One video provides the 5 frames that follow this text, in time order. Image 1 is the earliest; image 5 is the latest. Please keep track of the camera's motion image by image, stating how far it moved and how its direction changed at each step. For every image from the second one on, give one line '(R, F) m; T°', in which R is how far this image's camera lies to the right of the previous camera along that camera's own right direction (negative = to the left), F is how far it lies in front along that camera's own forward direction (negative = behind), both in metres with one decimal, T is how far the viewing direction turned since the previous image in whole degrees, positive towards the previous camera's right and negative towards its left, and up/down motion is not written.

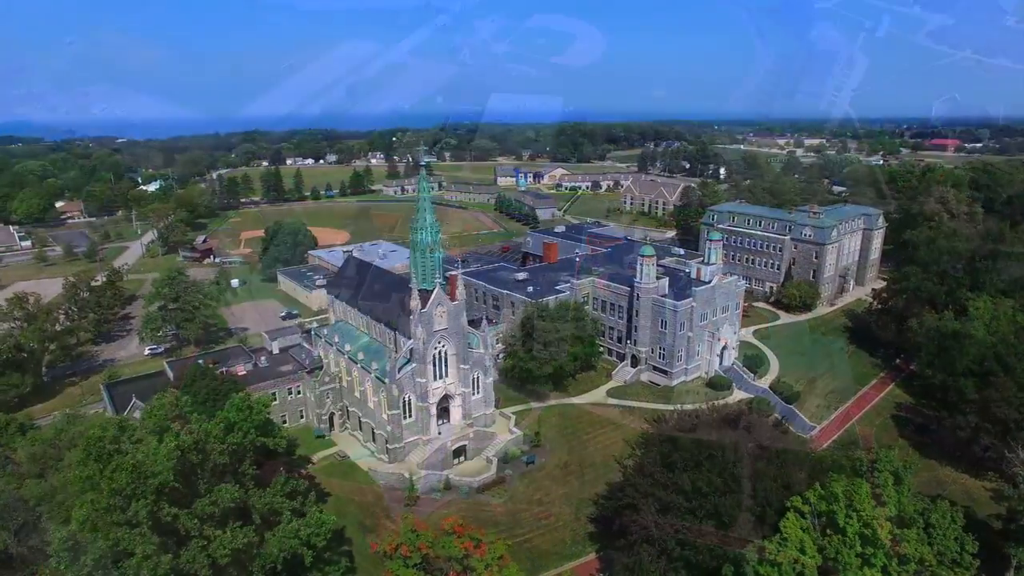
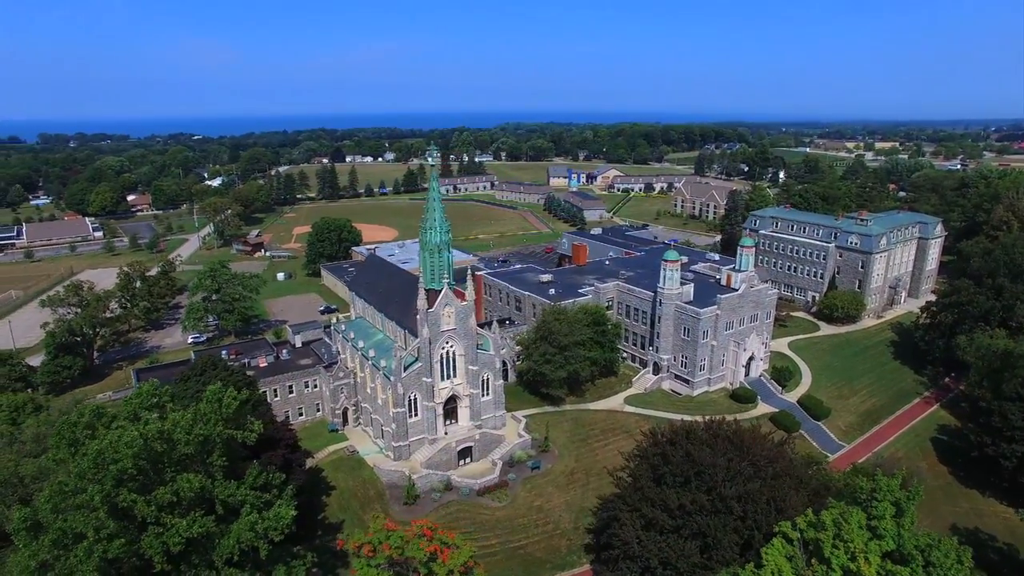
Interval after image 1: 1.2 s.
(+3.5, +0.7) m; -5°
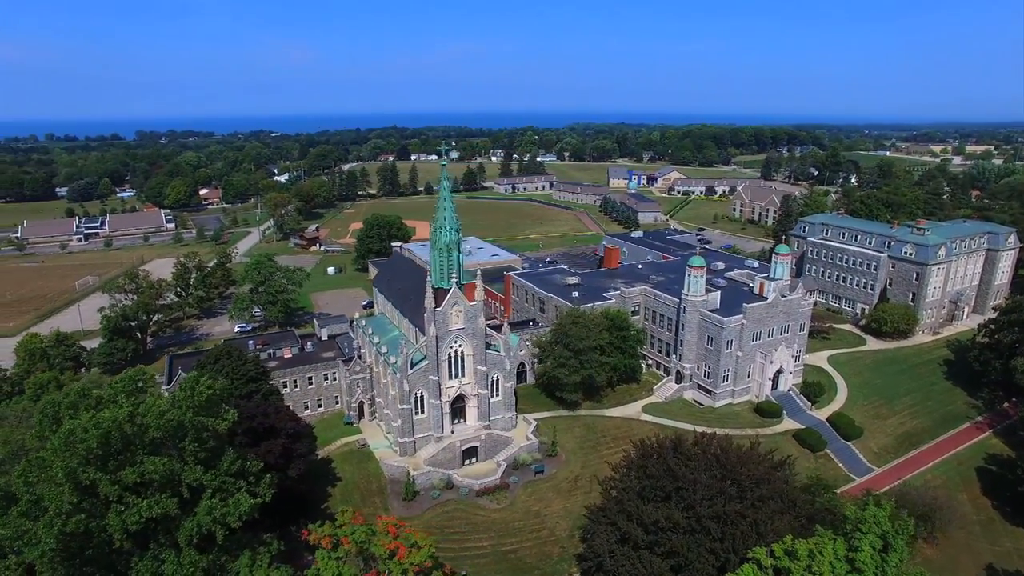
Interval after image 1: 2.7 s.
(+4.2, +0.5) m; -6°
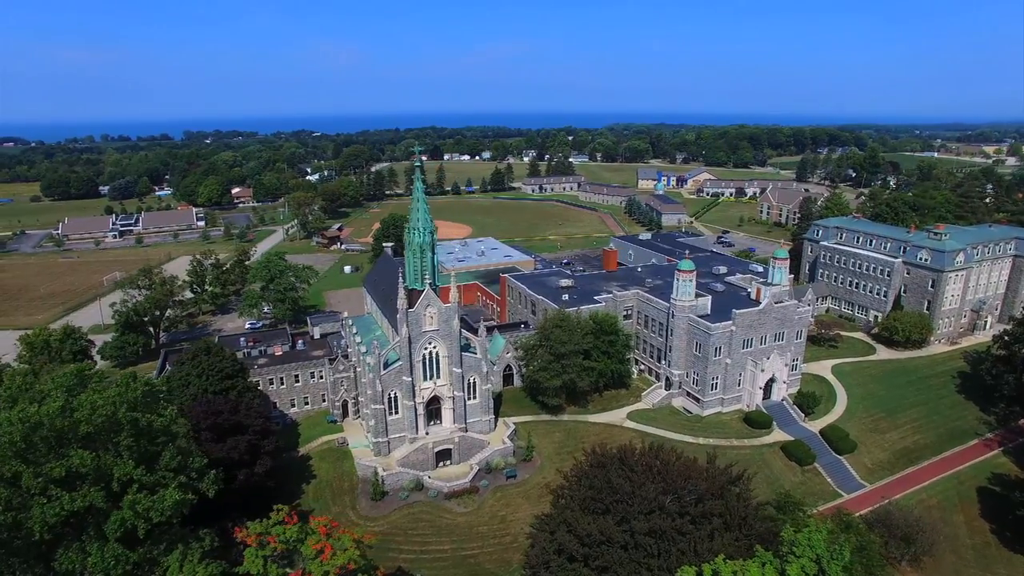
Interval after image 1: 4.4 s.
(+4.8, +0.7) m; -3°
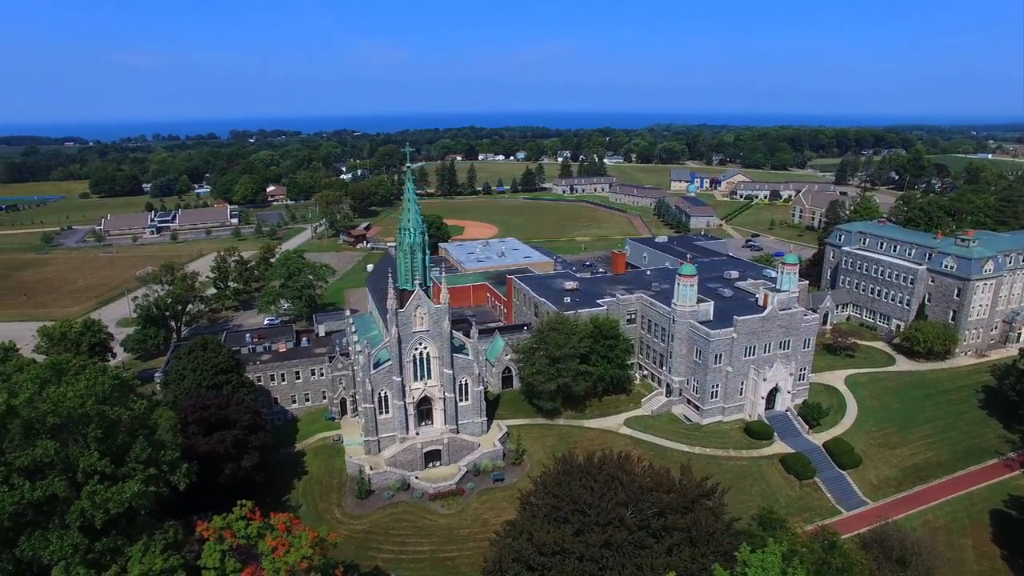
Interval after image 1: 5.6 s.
(+3.5, +0.5) m; -3°
